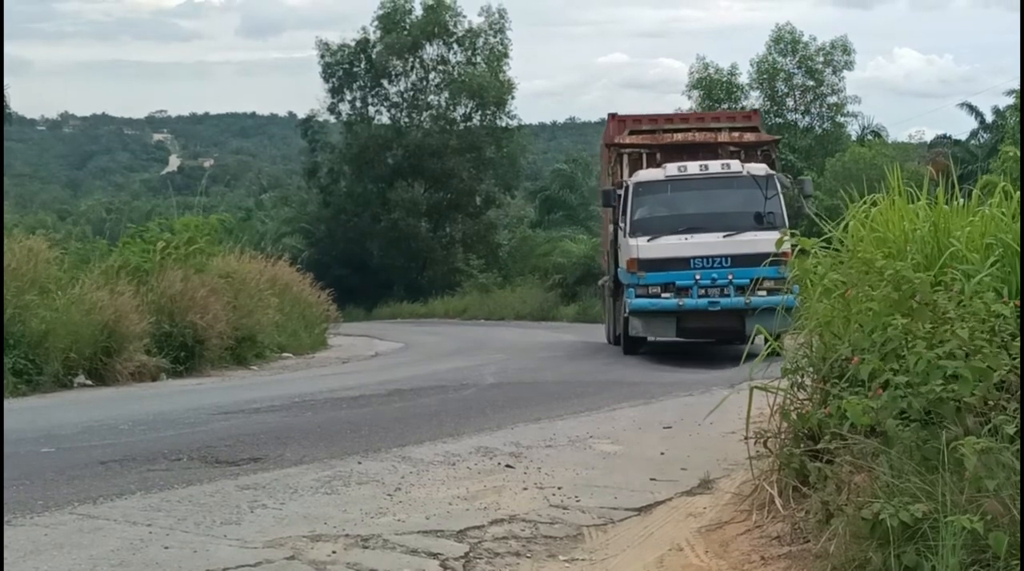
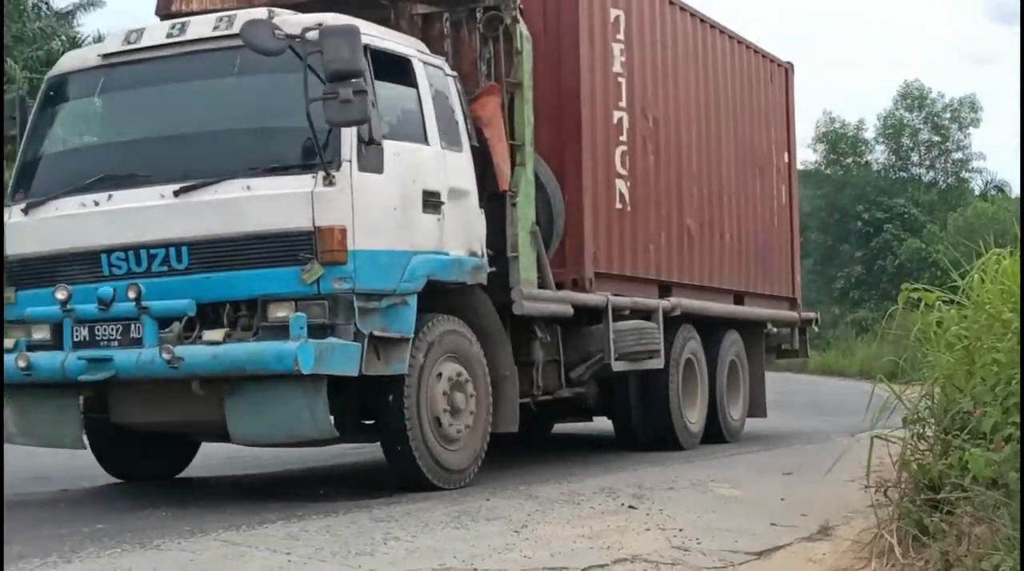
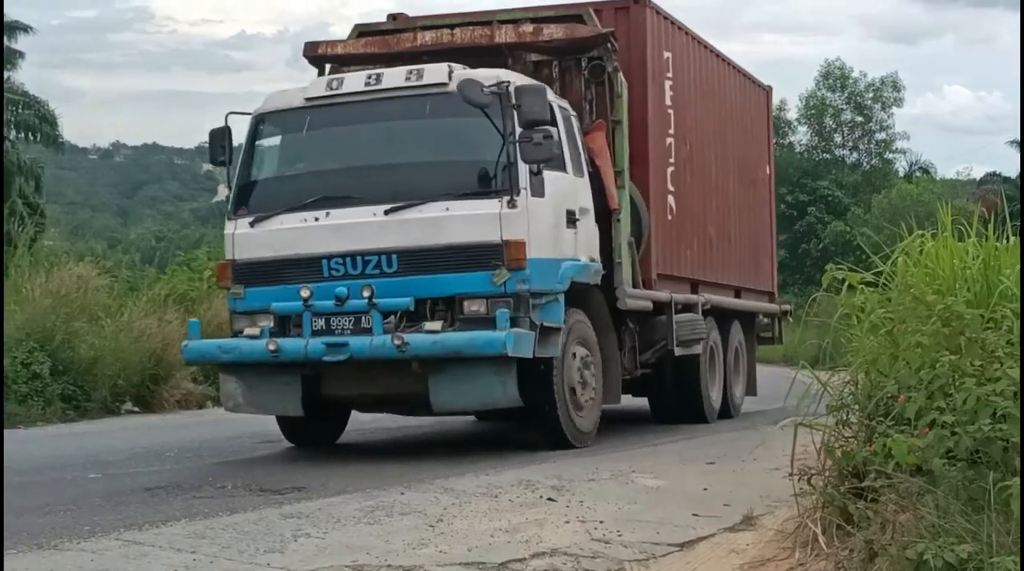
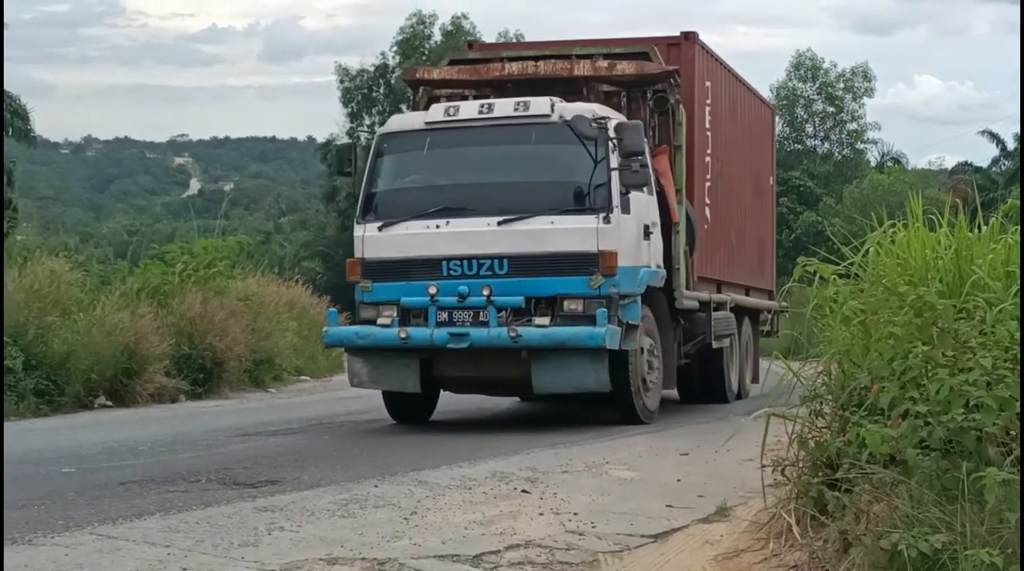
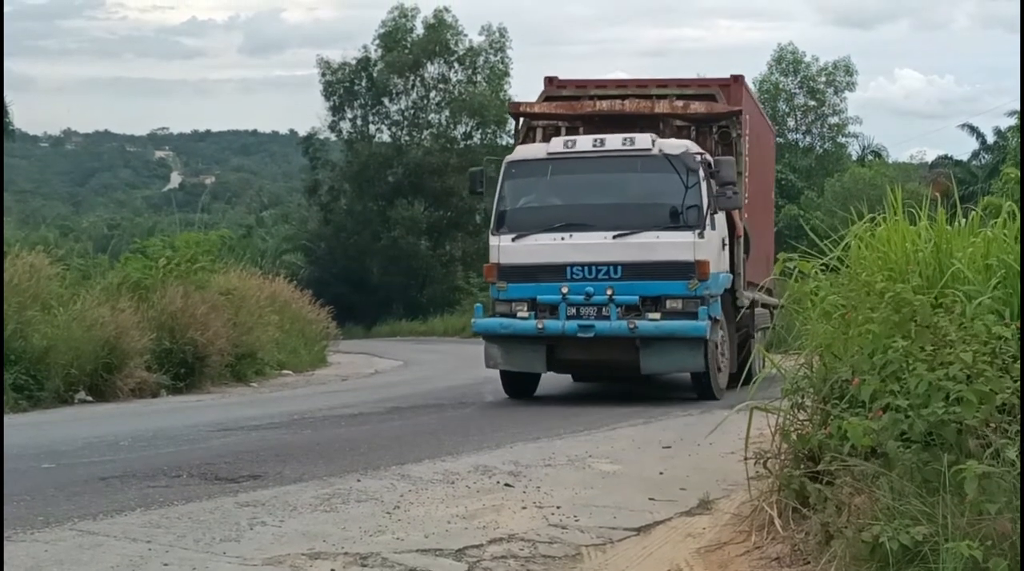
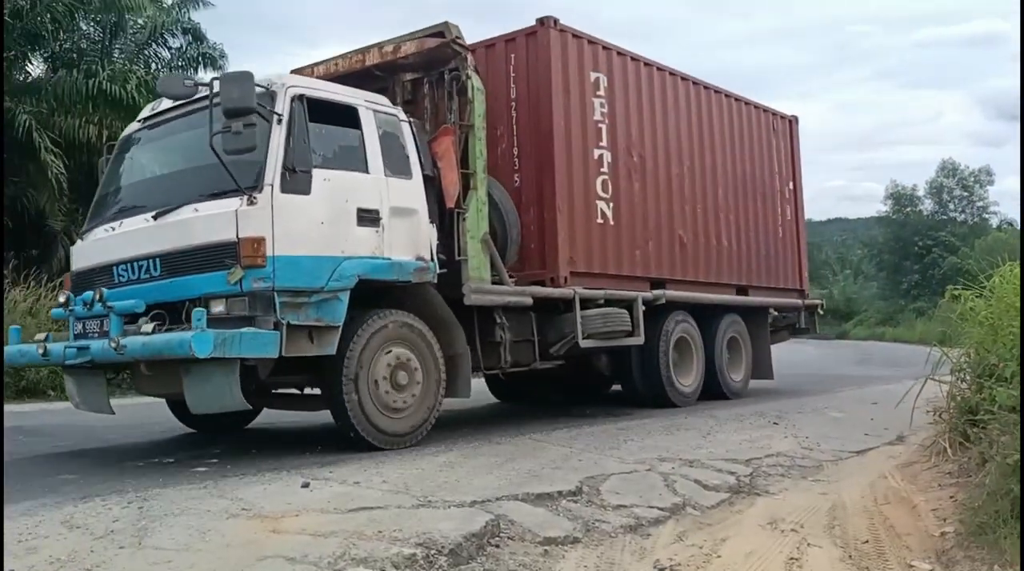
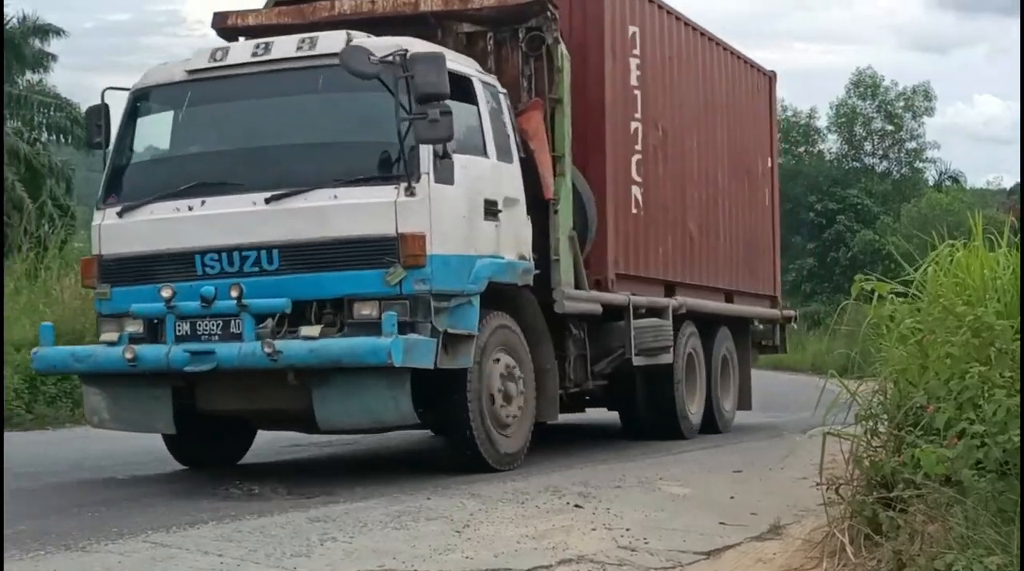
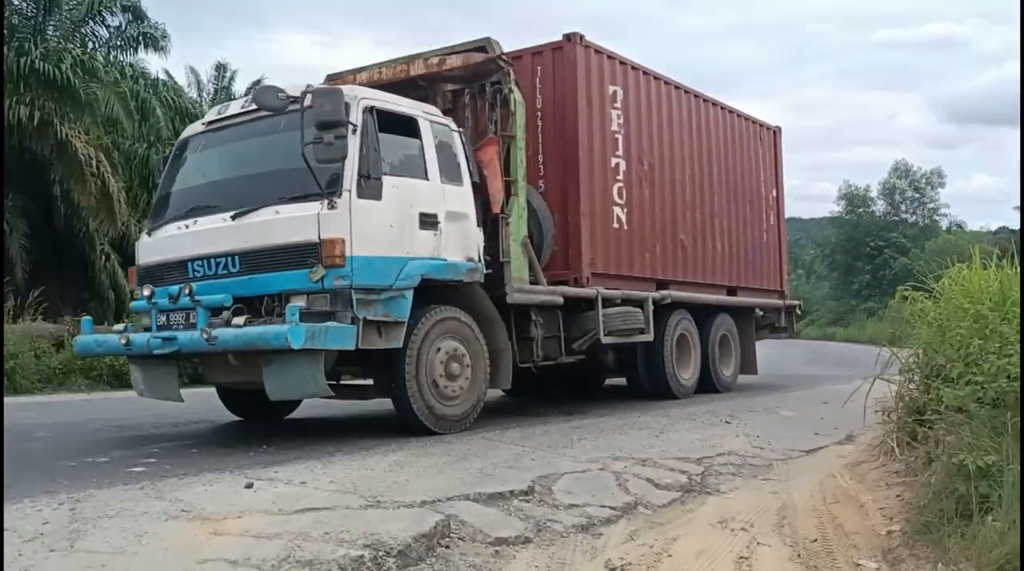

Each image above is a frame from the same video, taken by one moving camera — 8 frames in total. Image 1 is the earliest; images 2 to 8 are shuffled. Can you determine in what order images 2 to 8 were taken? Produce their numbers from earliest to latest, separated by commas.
5, 4, 3, 7, 2, 8, 6
